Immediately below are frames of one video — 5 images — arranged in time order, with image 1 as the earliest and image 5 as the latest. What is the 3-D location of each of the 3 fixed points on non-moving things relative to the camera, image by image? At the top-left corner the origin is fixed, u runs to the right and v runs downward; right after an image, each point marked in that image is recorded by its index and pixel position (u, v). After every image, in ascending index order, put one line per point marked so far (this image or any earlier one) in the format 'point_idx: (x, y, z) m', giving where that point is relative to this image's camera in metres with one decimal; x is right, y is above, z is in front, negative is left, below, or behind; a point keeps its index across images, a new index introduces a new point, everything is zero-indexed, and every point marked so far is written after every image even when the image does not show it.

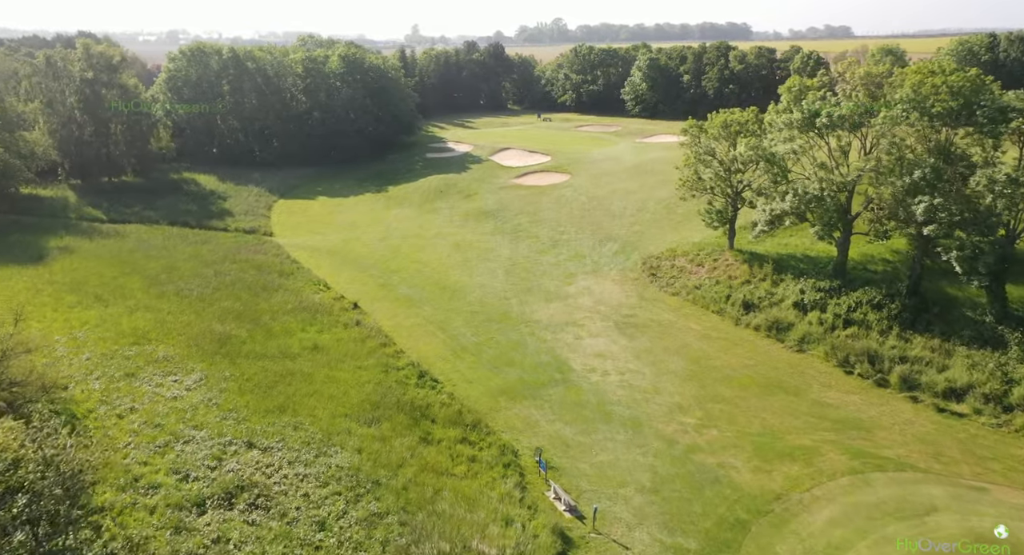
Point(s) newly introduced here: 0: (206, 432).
0: (-8.6, -4.3, +17.6) m
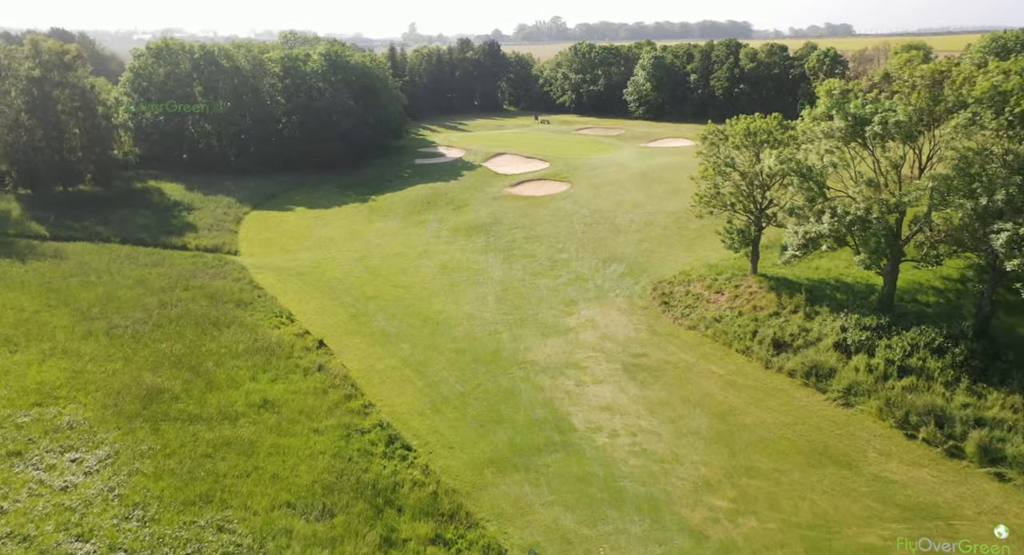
0: (-8.9, -5.7, +13.4) m
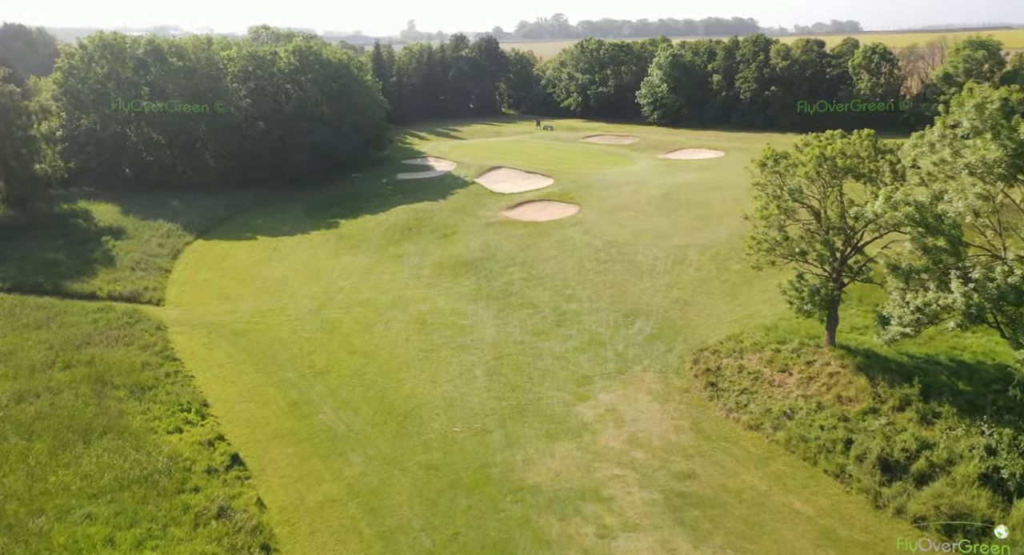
0: (-9.1, -8.2, +6.1) m
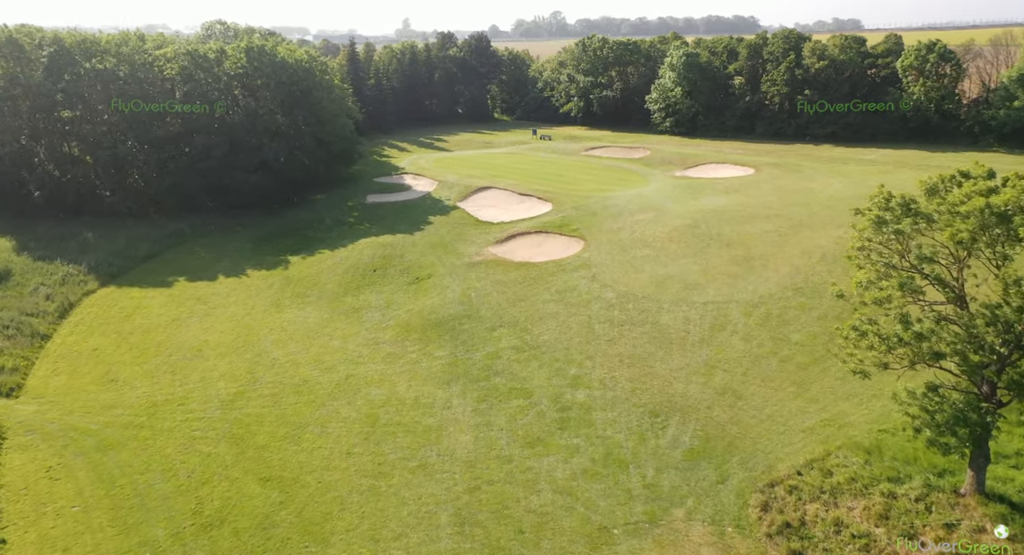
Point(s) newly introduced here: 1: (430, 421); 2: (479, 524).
0: (-9.6, -10.8, -1.5) m
1: (-2.6, -4.4, +19.7) m
2: (-0.8, -6.1, +15.5) m
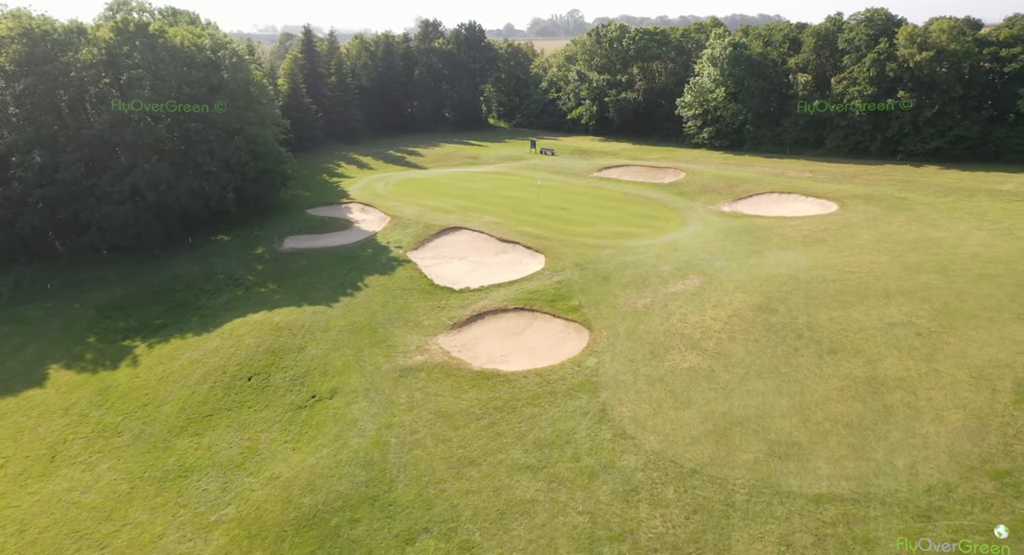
0: (-11.8, -14.1, -13.3) m
1: (-4.2, -7.9, +7.8) m
2: (-2.5, -9.6, +3.5) m
